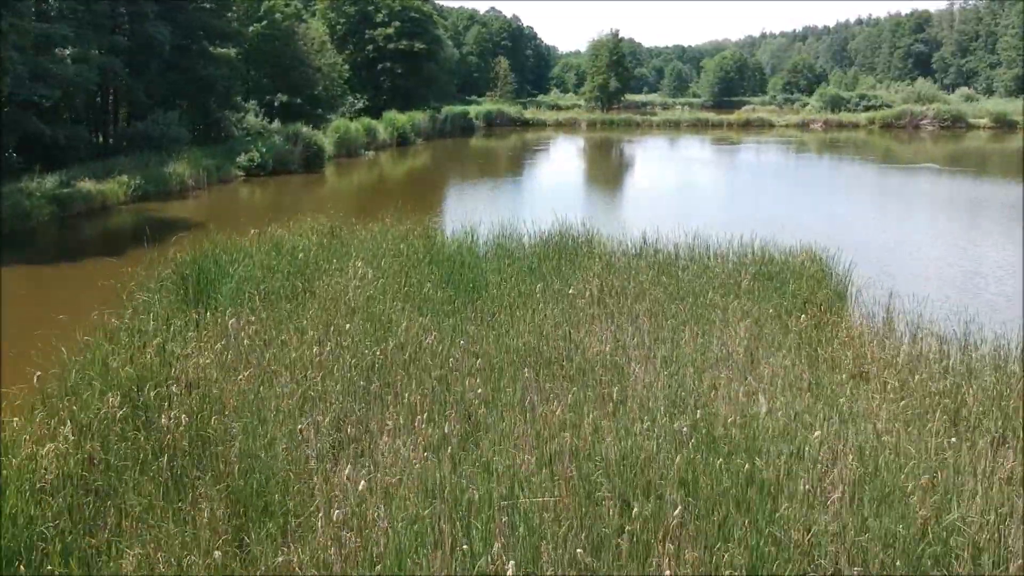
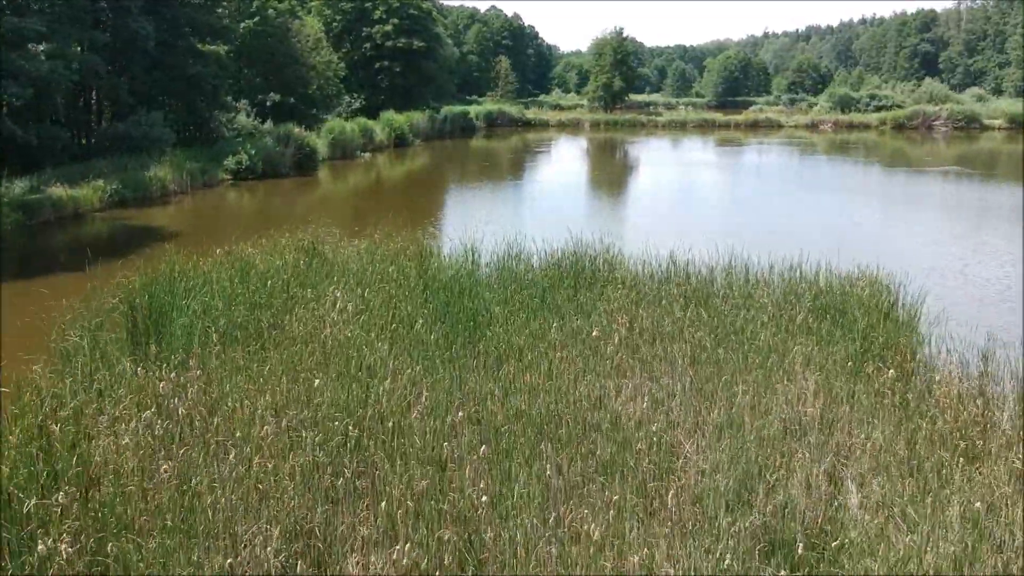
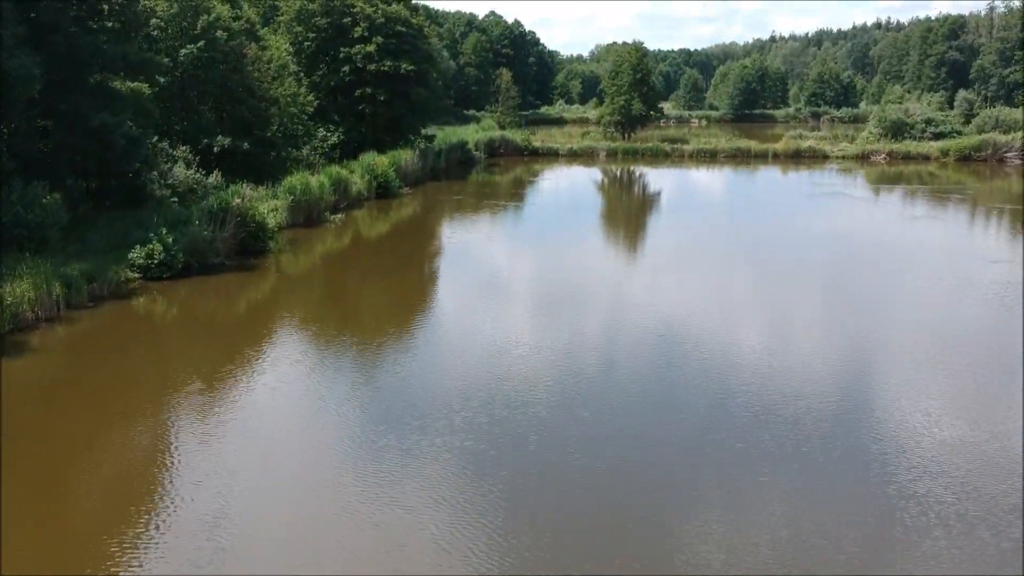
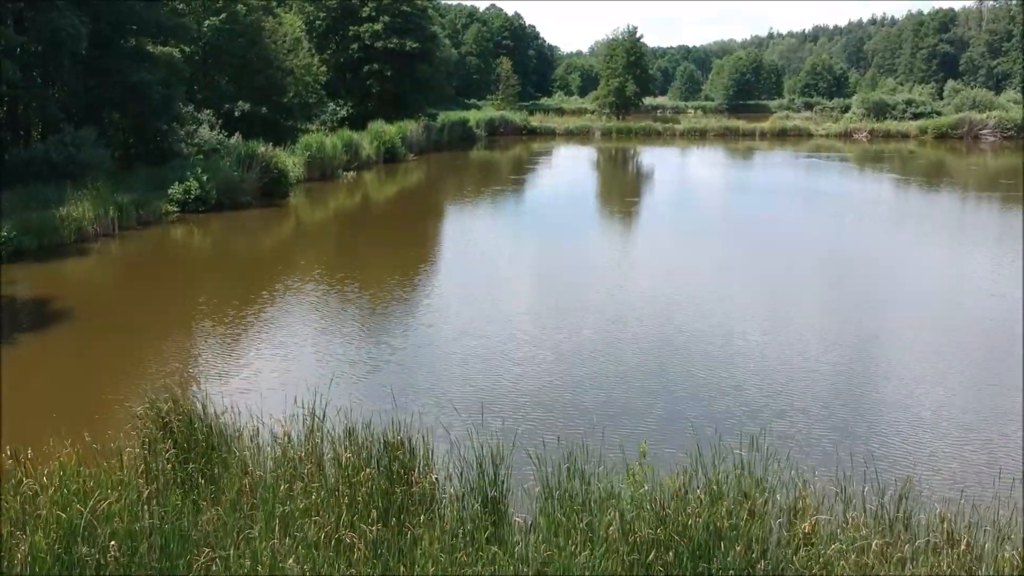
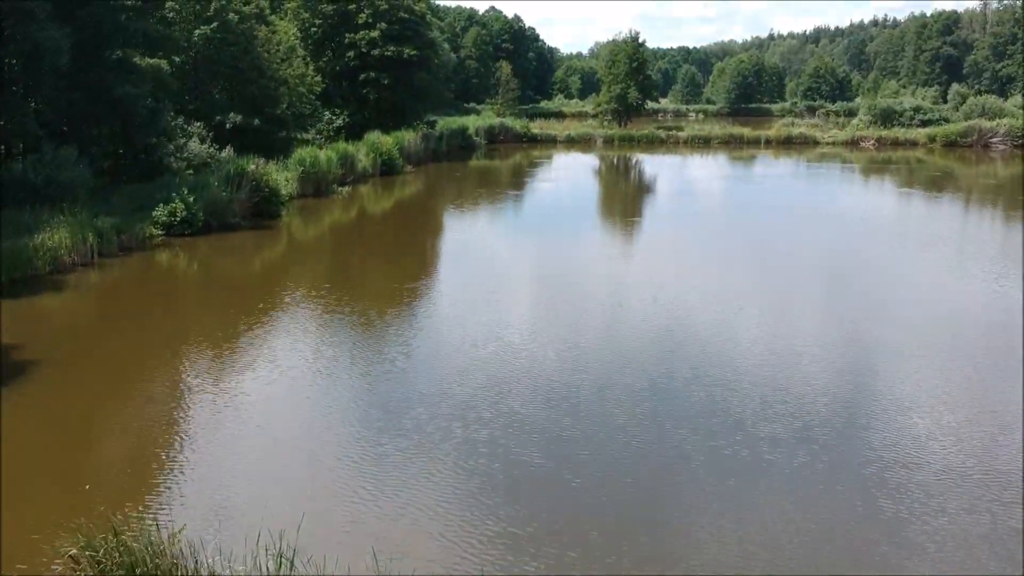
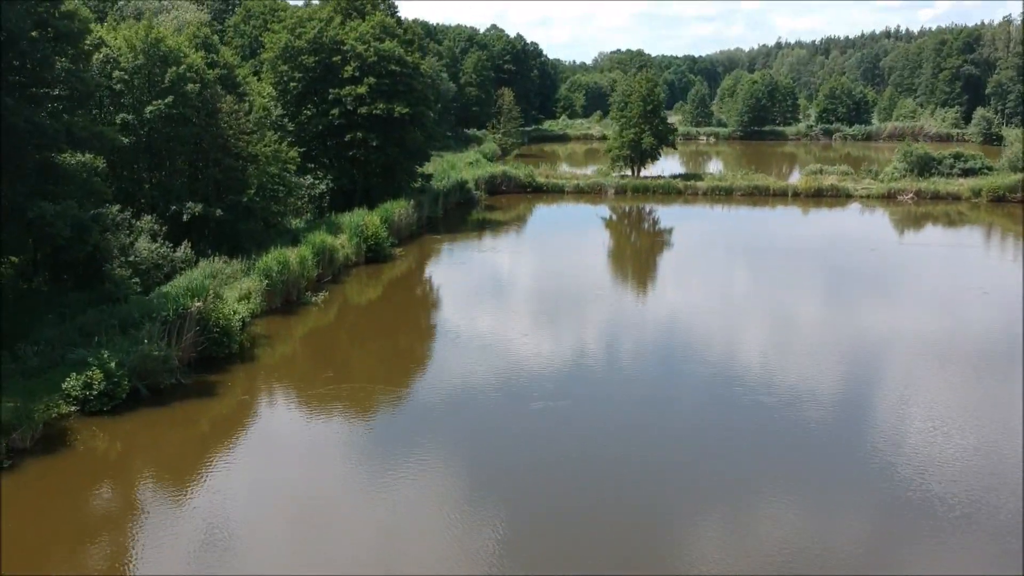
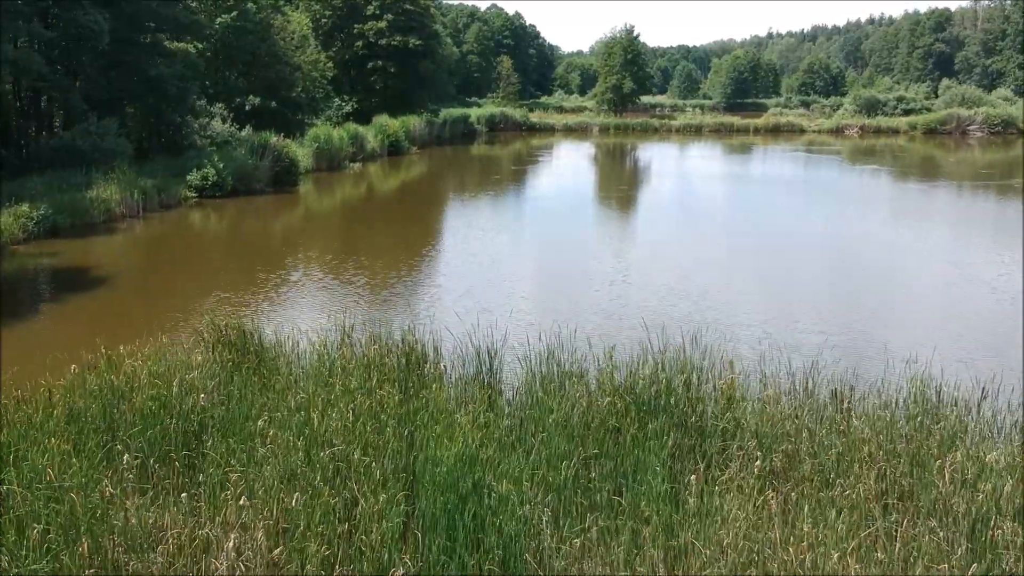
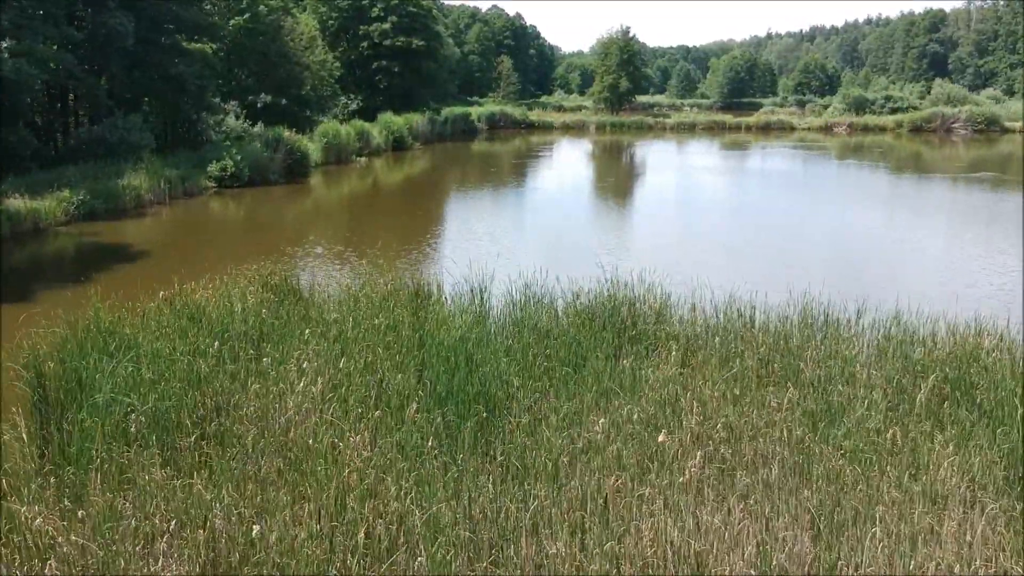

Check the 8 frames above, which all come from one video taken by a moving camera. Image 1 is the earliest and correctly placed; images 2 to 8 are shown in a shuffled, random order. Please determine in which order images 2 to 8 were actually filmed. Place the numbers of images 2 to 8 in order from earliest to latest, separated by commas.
2, 8, 7, 4, 5, 3, 6
